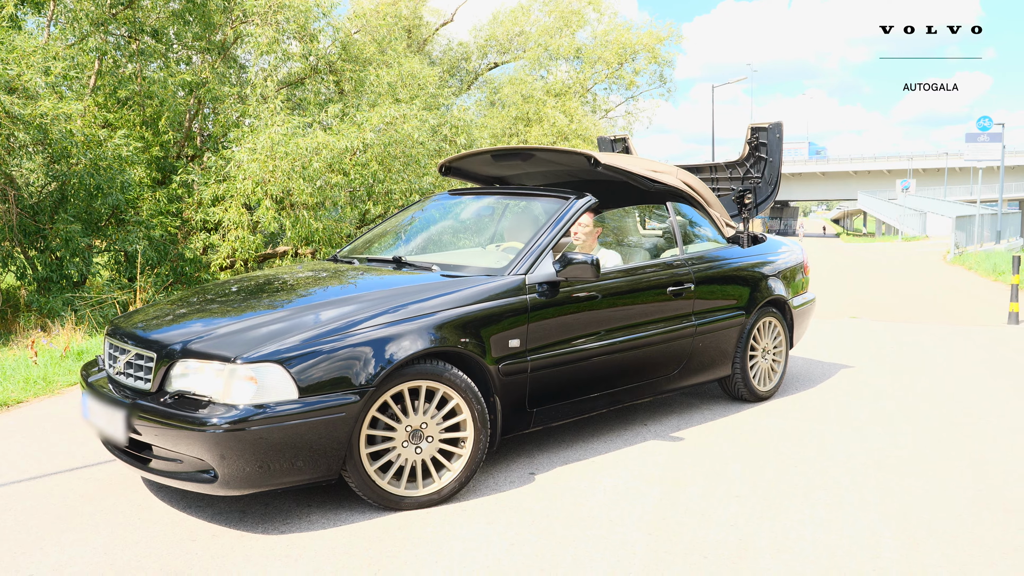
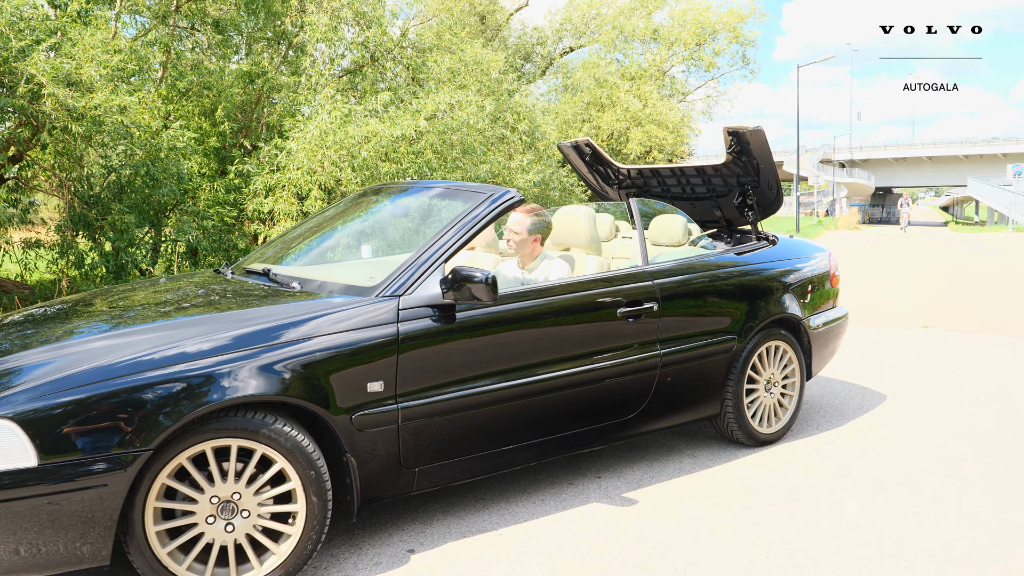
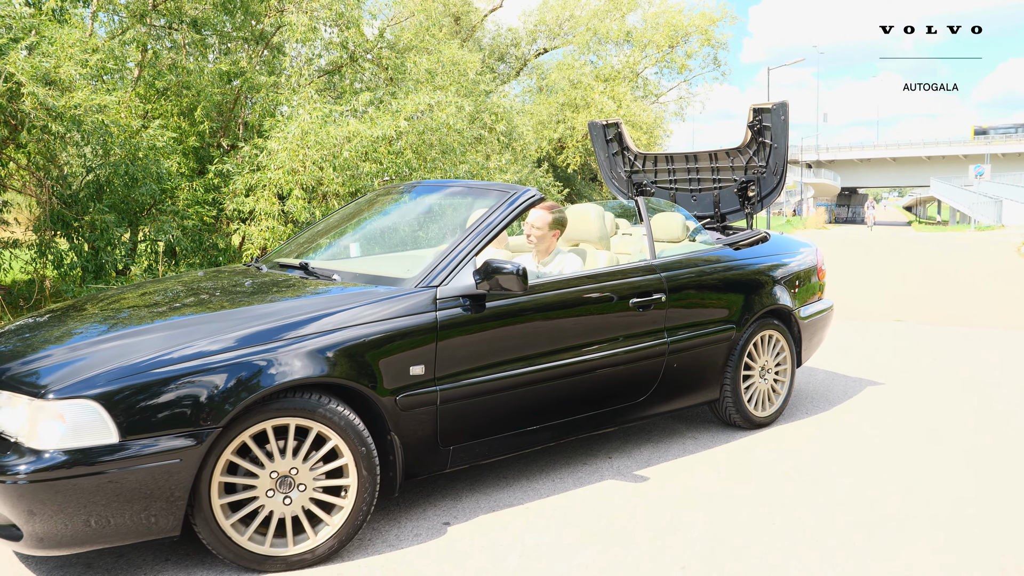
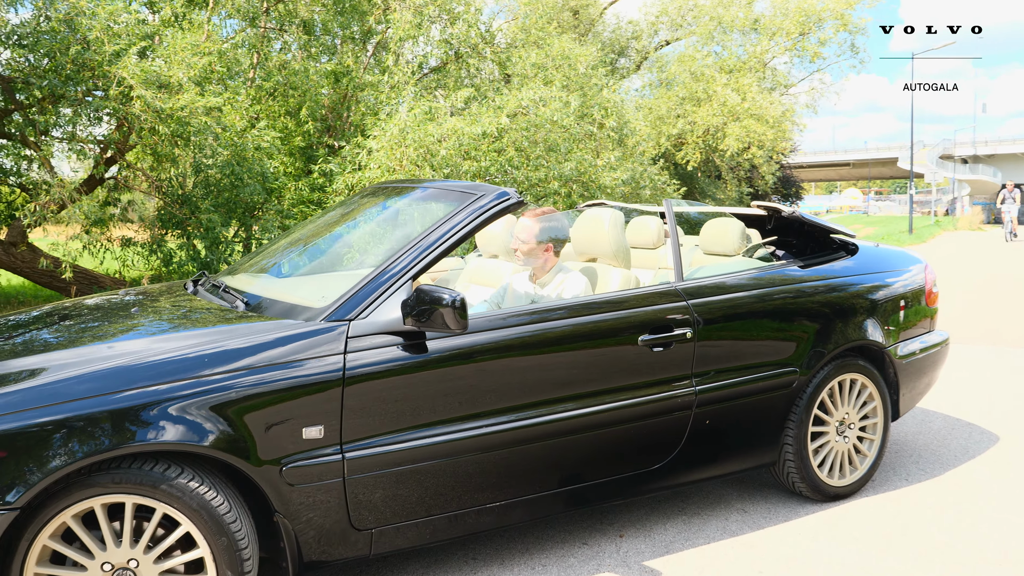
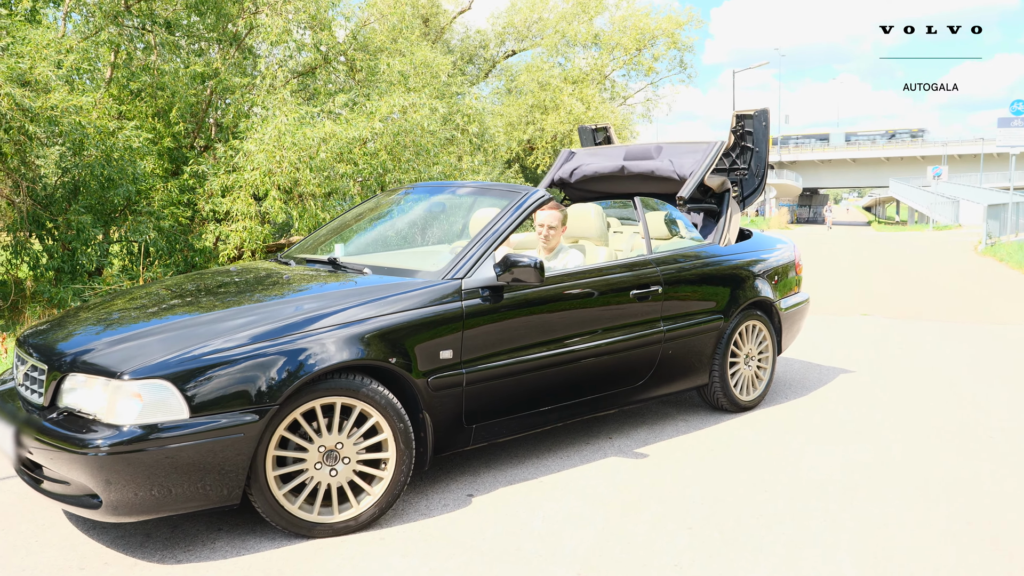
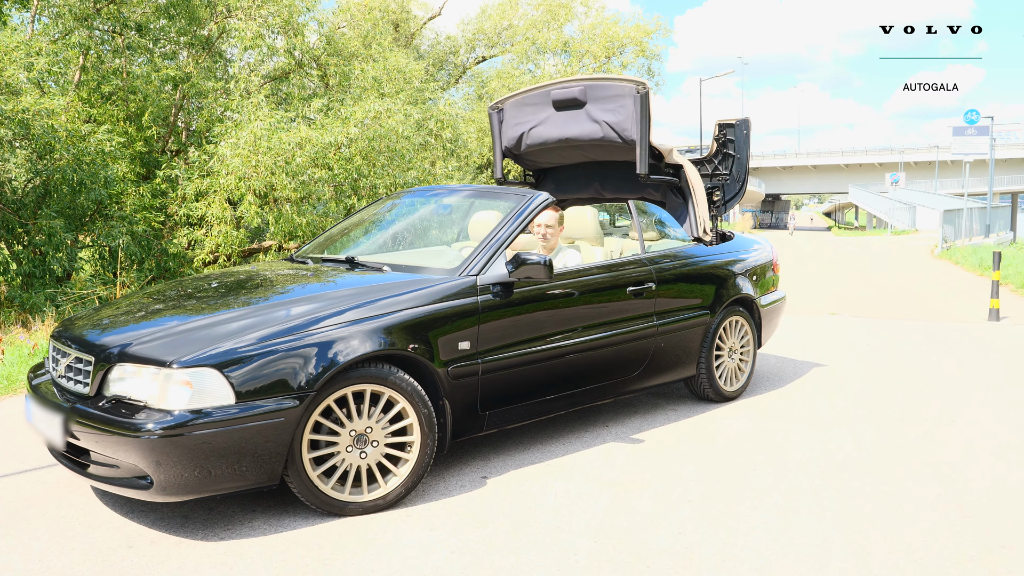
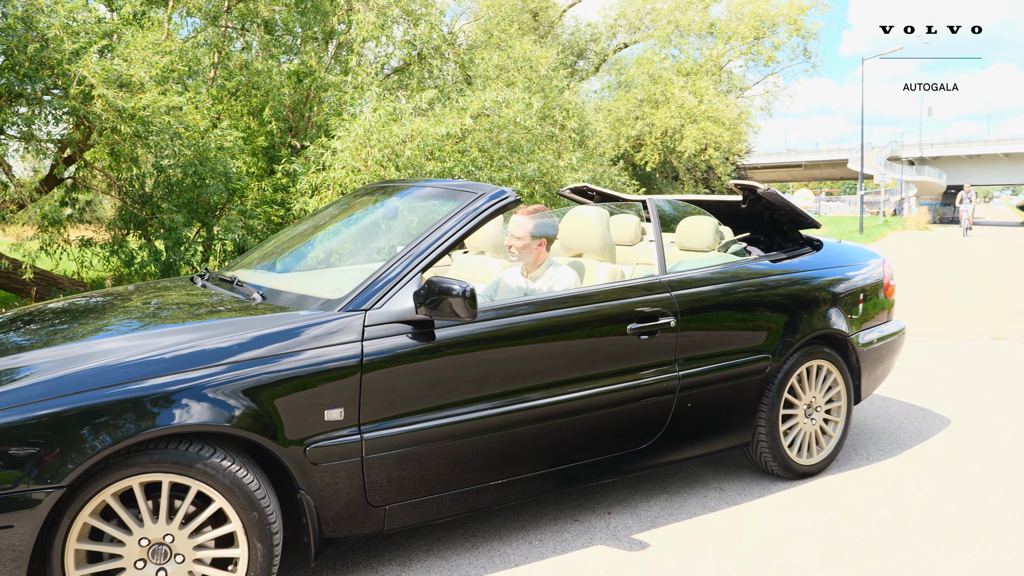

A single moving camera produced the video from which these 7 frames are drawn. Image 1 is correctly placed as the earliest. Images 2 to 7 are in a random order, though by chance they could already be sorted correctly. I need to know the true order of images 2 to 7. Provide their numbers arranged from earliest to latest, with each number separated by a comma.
6, 5, 3, 2, 7, 4
